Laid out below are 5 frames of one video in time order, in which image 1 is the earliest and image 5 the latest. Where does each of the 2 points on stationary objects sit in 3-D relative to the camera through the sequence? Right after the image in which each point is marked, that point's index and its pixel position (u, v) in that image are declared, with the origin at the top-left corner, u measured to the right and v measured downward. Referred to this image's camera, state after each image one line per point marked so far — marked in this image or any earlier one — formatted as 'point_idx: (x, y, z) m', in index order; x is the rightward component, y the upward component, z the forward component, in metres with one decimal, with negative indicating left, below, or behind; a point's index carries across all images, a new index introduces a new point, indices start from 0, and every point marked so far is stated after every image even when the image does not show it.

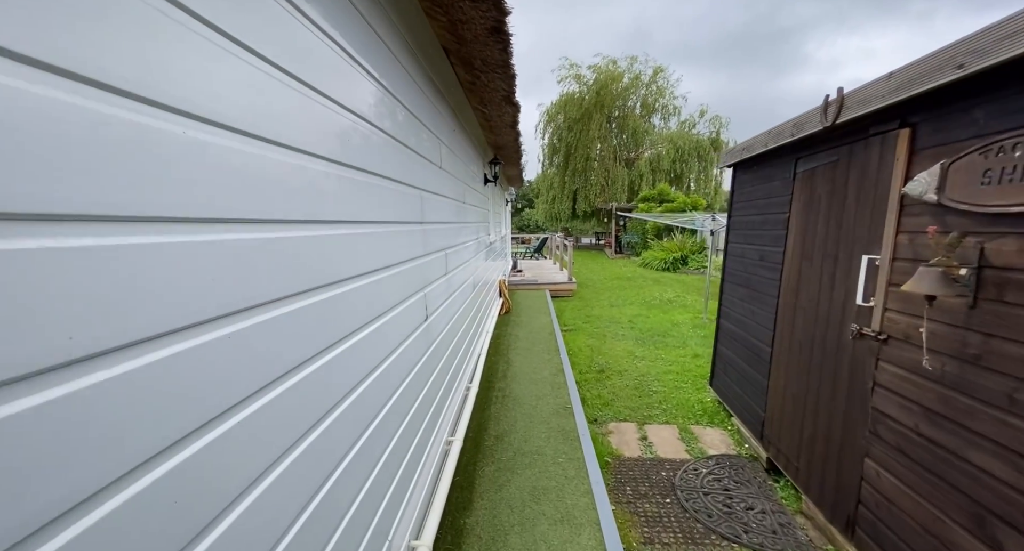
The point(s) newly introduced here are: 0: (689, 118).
0: (+6.9, +6.1, +15.7) m
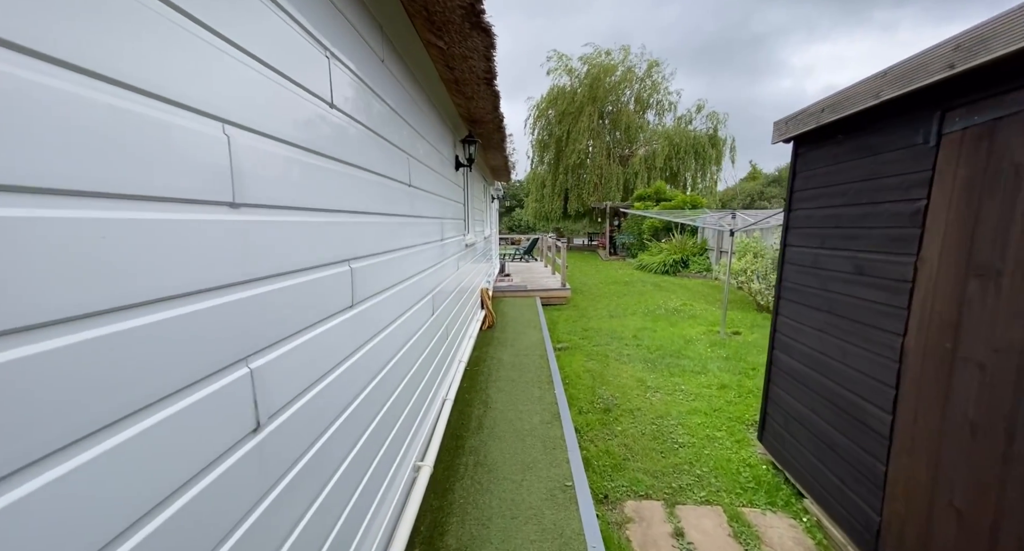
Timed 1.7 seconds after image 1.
0: (+6.5, +6.1, +15.0) m
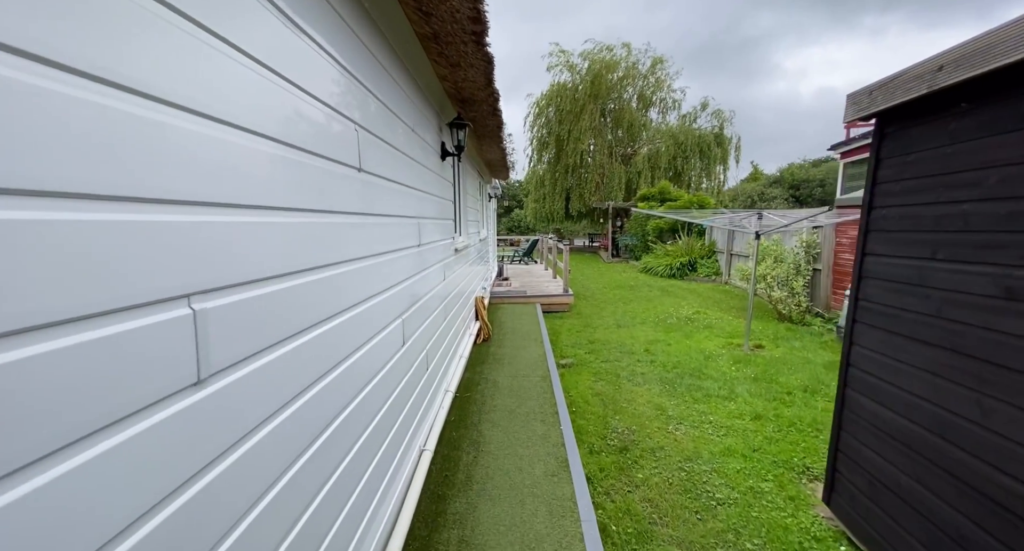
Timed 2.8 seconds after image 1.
0: (+6.5, +6.0, +14.6) m
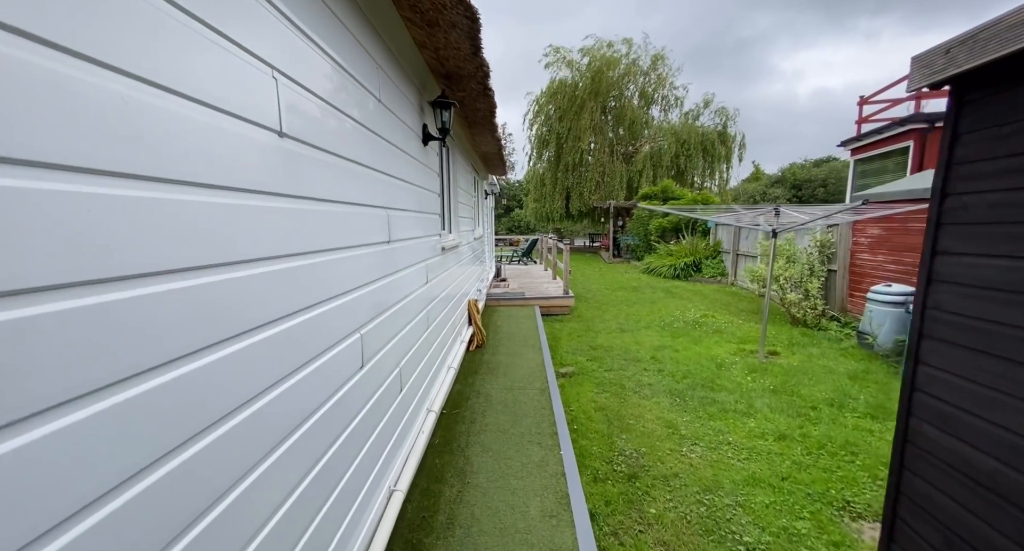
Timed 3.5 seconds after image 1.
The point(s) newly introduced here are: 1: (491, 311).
0: (+6.4, +5.9, +14.3) m
1: (-0.3, -0.5, +5.4) m
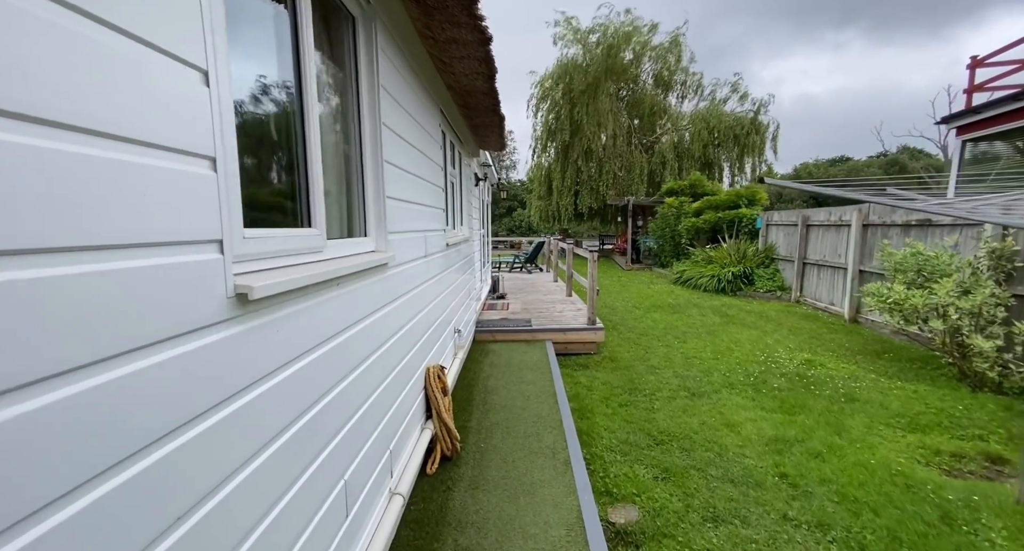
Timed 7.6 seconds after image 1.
0: (+6.5, +5.7, +12.4) m
1: (-0.3, -0.7, +3.6) m
